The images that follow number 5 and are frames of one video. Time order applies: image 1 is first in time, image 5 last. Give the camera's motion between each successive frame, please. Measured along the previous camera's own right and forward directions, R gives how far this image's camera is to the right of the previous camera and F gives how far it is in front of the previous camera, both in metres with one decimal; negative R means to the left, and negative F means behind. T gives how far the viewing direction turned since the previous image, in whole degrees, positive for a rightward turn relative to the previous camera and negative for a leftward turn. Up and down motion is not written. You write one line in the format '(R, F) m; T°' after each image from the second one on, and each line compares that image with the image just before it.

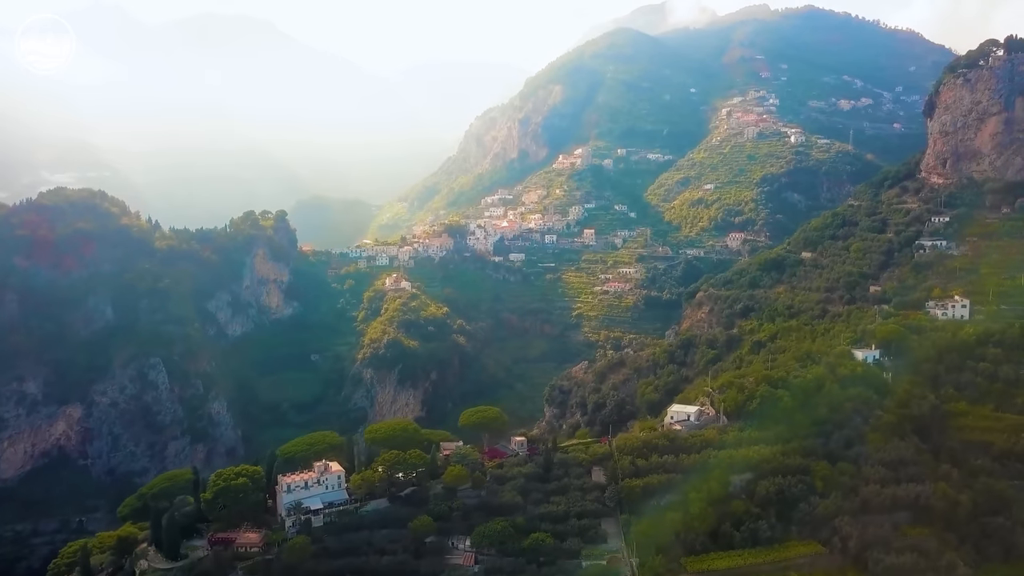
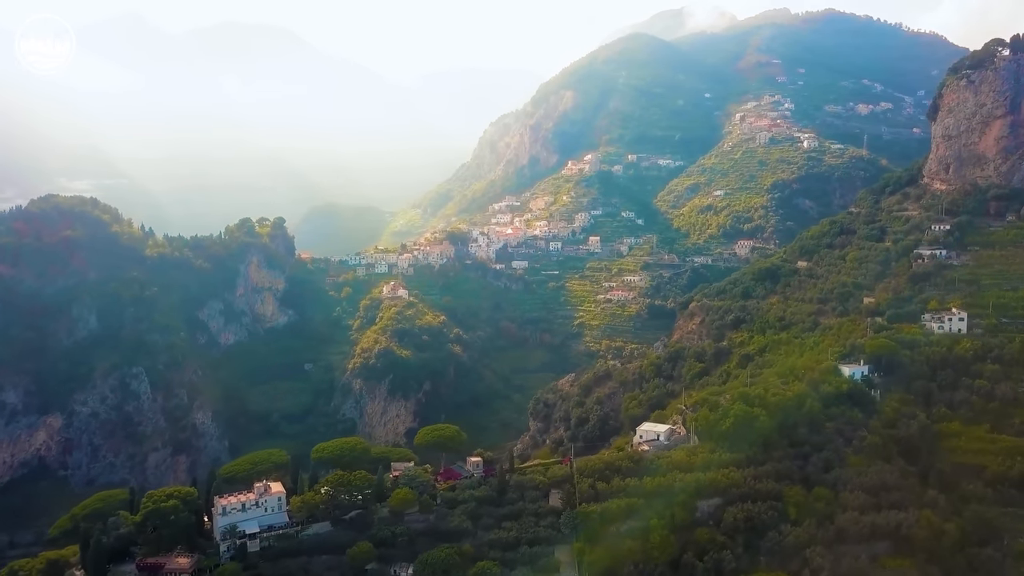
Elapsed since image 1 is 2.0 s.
(+2.0, +1.1) m; -2°
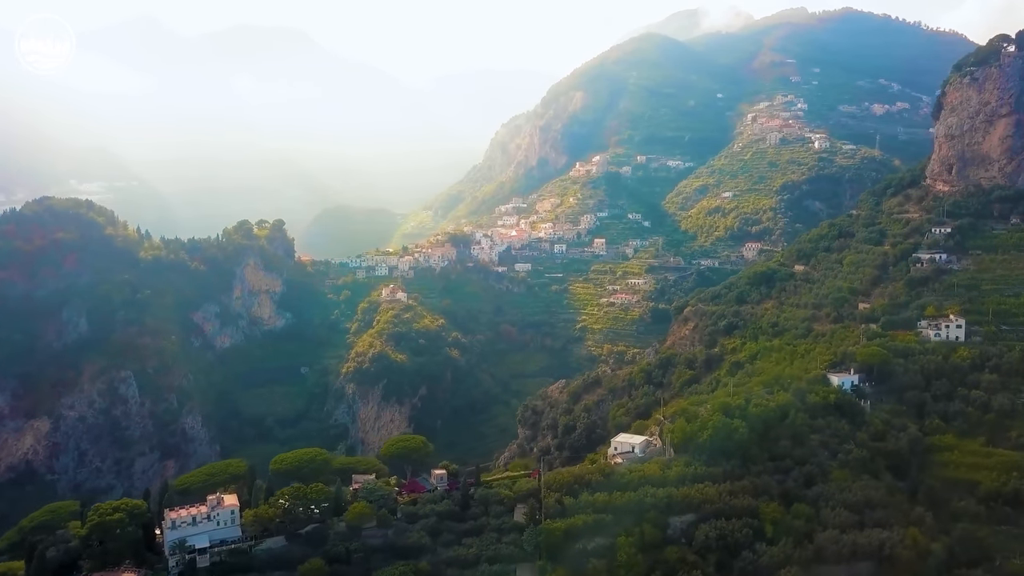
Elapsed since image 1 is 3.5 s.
(+1.5, +0.8) m; -1°
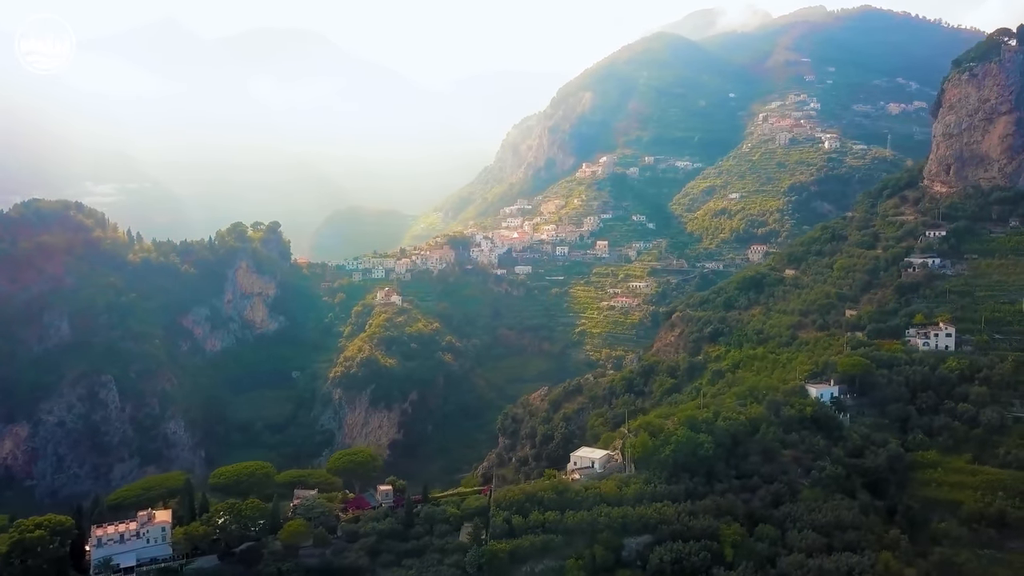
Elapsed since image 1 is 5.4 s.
(+1.9, +1.0) m; -1°
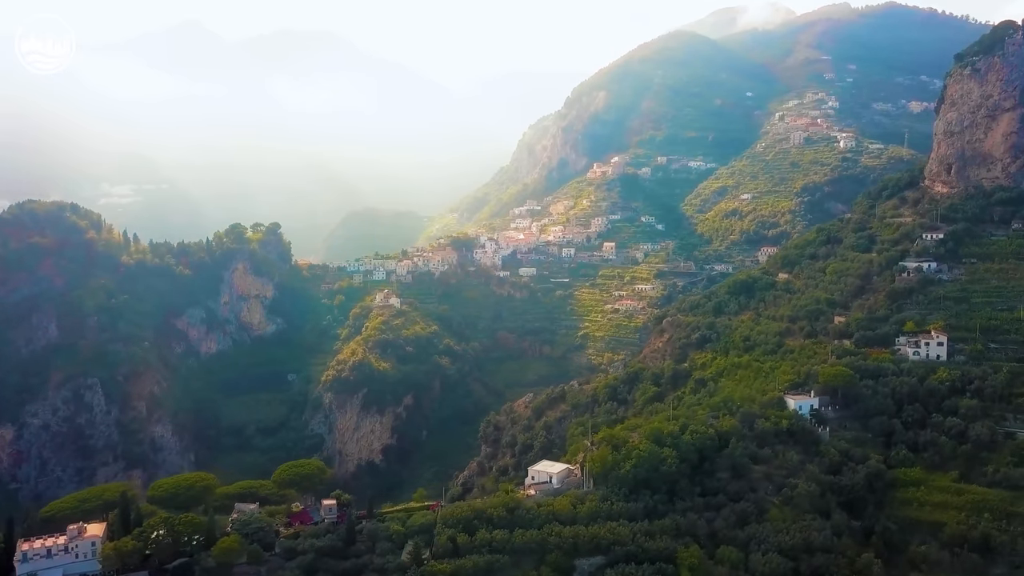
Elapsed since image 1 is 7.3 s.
(+1.9, +1.0) m; -2°
